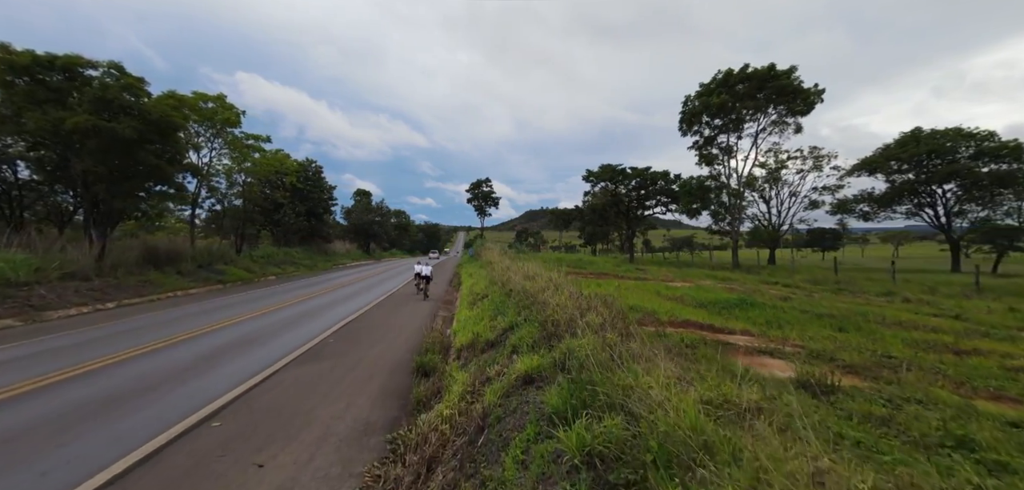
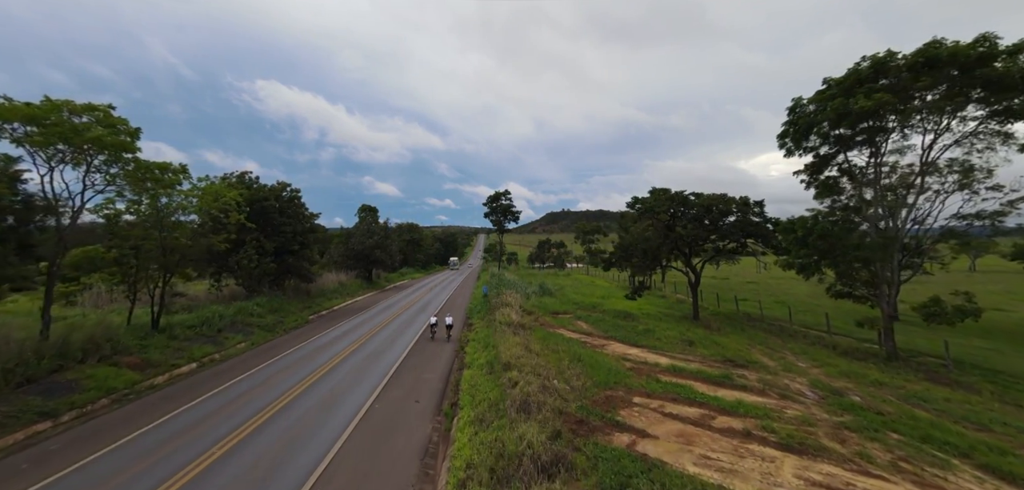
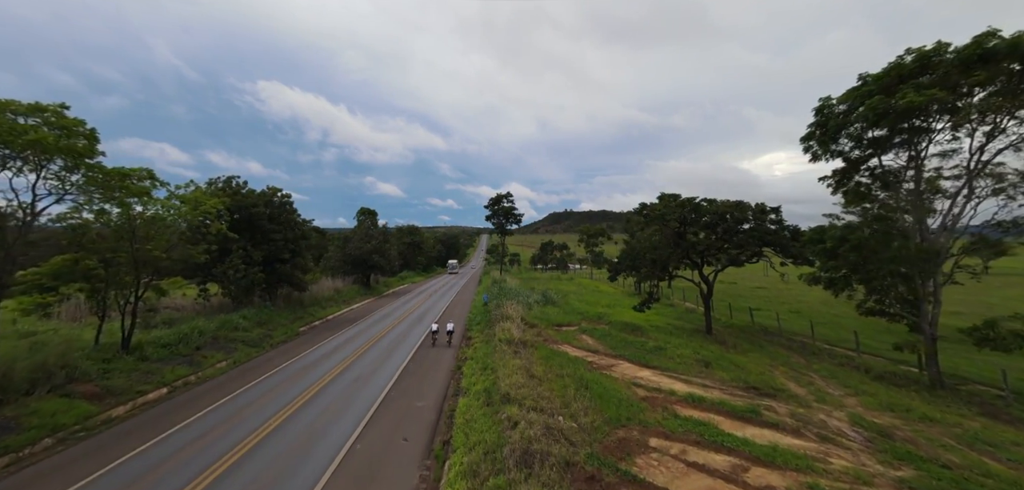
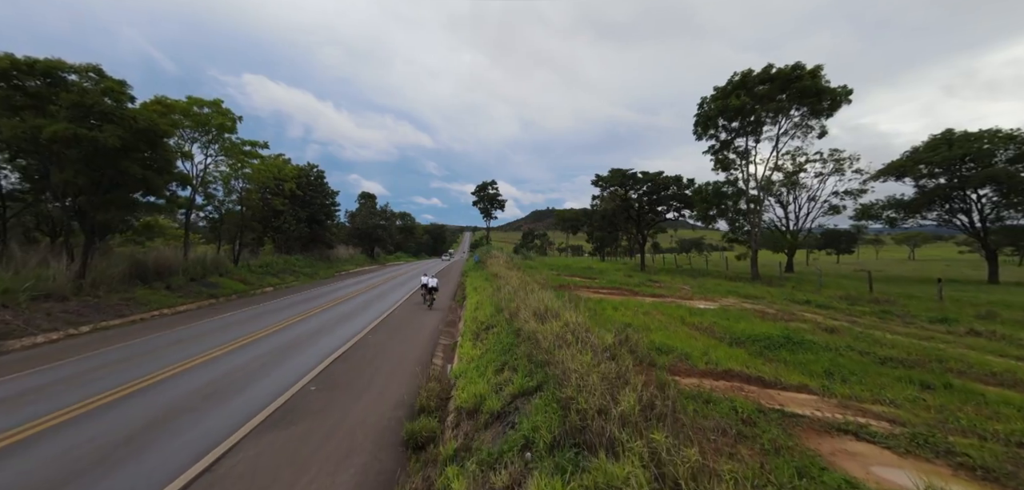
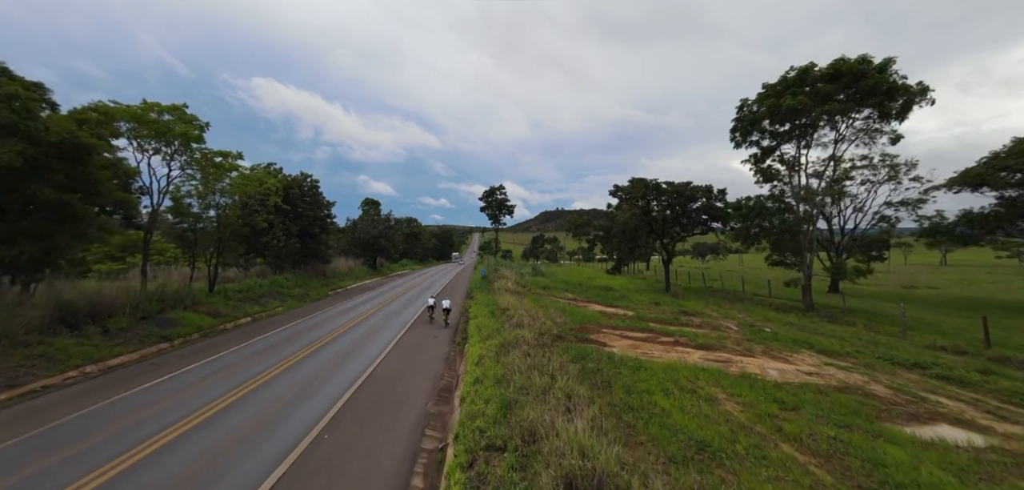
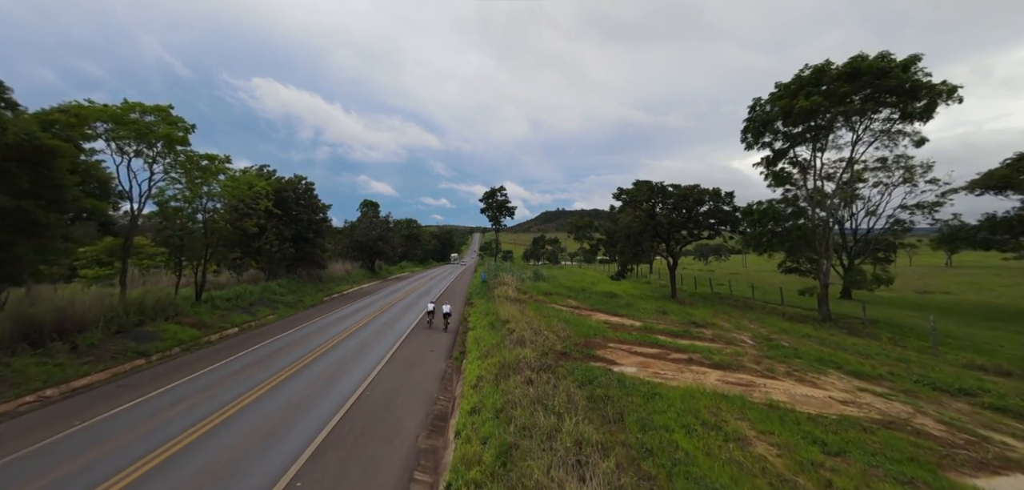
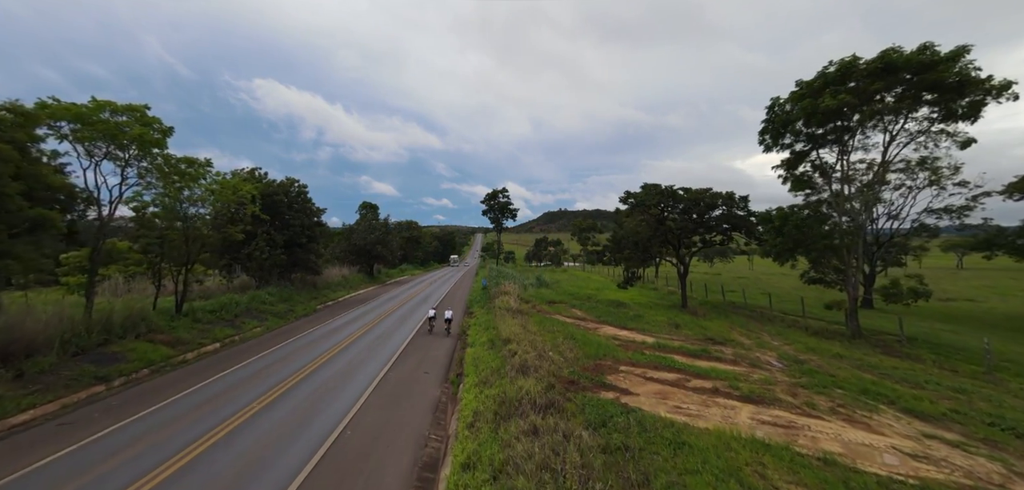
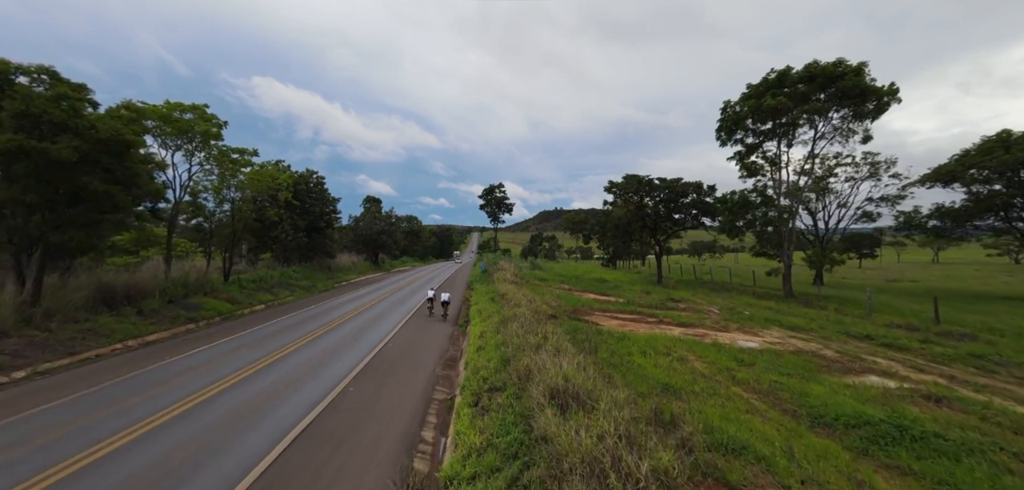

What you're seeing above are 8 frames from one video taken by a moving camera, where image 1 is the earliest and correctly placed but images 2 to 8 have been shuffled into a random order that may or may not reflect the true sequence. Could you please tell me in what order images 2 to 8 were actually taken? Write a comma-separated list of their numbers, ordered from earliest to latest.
4, 8, 5, 6, 7, 2, 3
